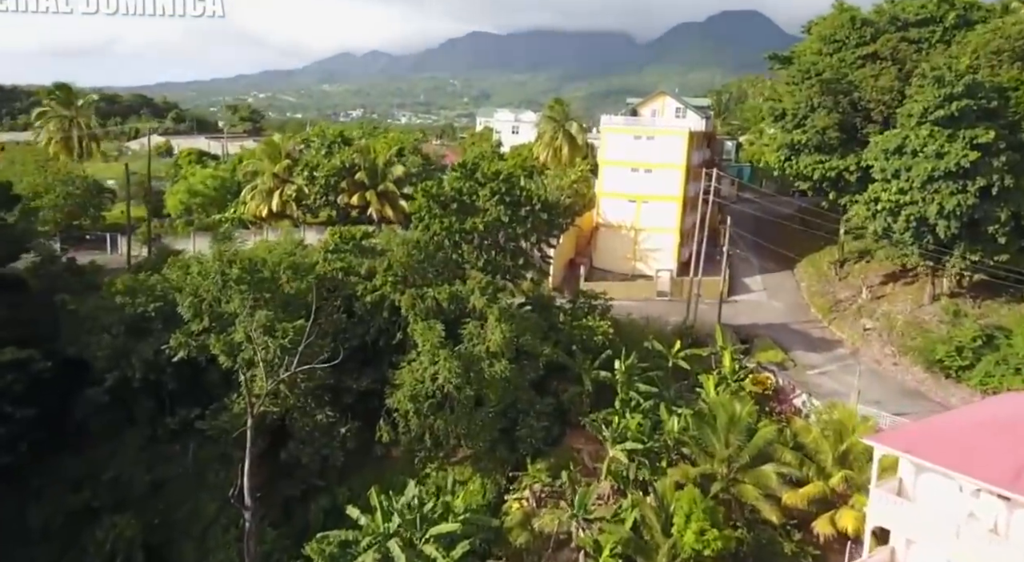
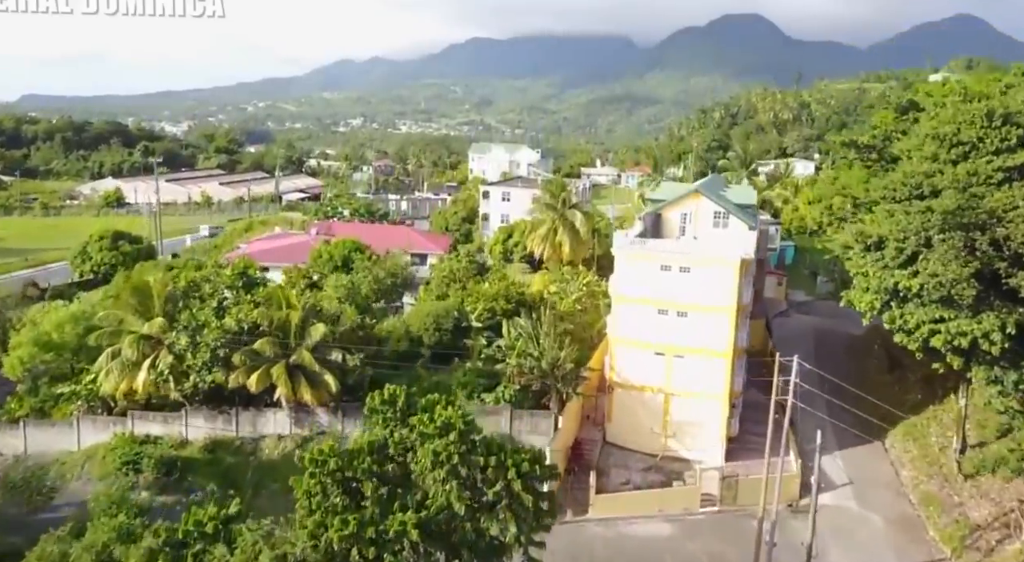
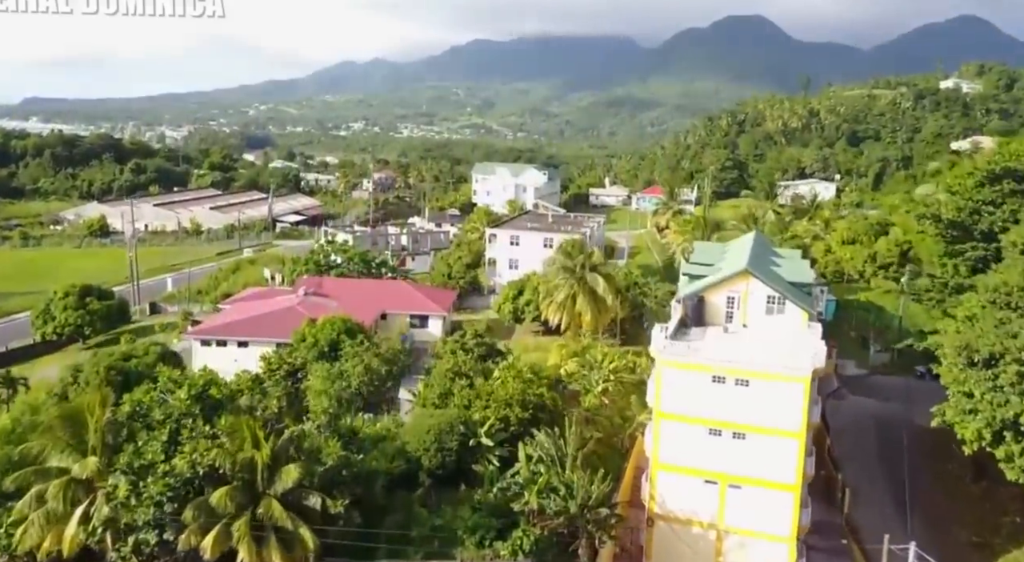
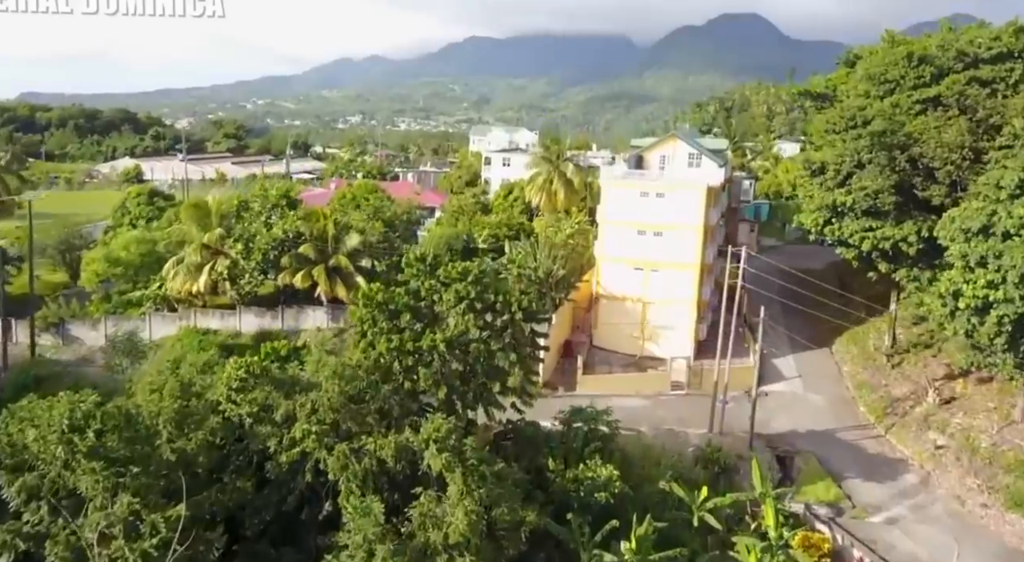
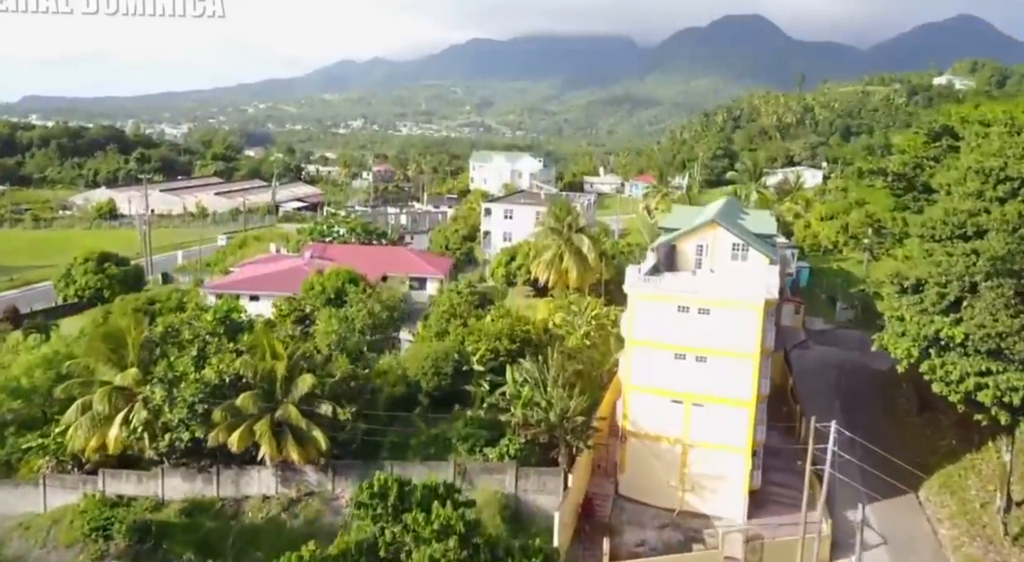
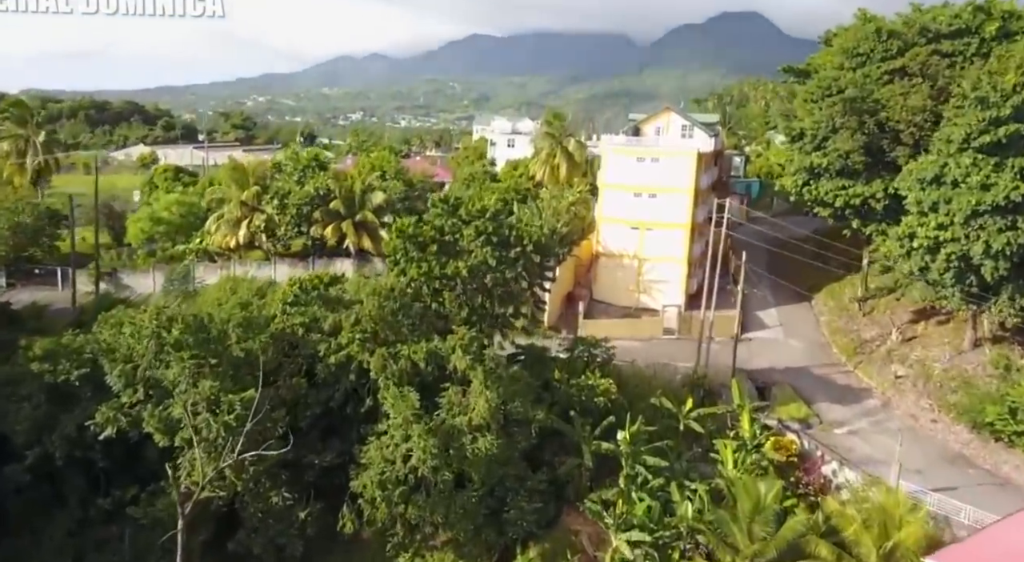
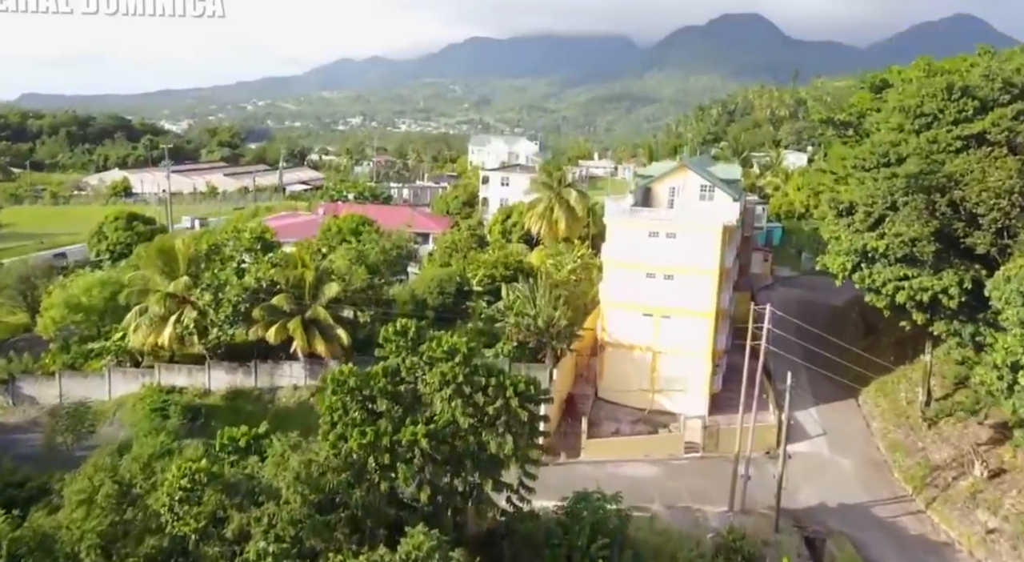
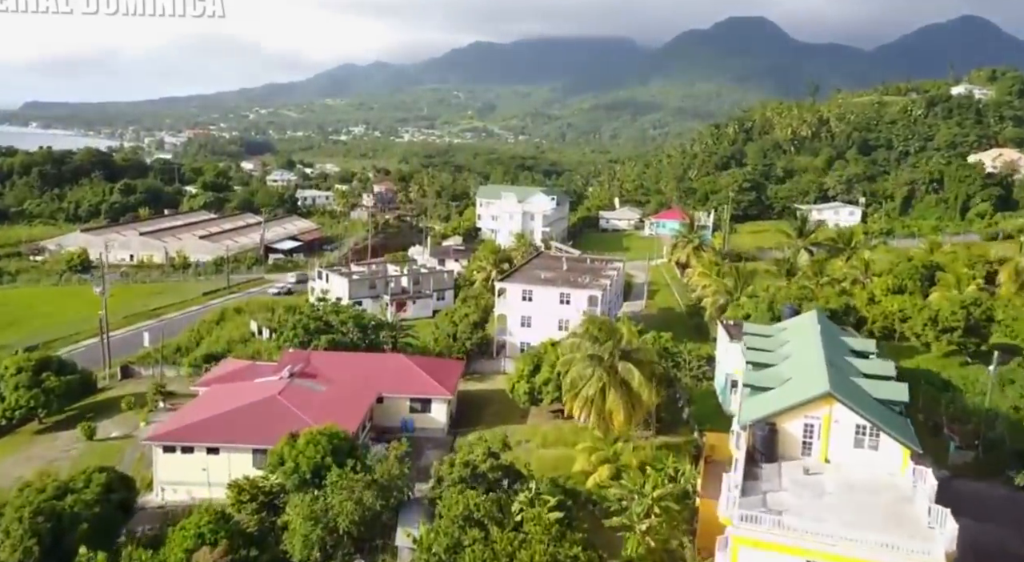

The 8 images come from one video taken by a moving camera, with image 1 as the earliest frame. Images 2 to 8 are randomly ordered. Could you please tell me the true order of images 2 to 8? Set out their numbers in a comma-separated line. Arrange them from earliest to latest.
6, 4, 7, 2, 5, 3, 8
